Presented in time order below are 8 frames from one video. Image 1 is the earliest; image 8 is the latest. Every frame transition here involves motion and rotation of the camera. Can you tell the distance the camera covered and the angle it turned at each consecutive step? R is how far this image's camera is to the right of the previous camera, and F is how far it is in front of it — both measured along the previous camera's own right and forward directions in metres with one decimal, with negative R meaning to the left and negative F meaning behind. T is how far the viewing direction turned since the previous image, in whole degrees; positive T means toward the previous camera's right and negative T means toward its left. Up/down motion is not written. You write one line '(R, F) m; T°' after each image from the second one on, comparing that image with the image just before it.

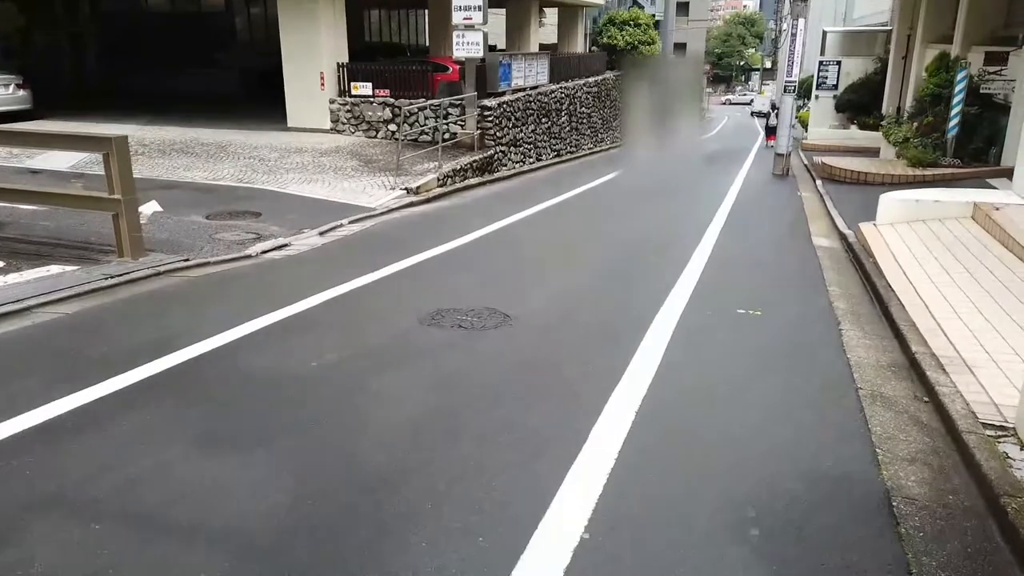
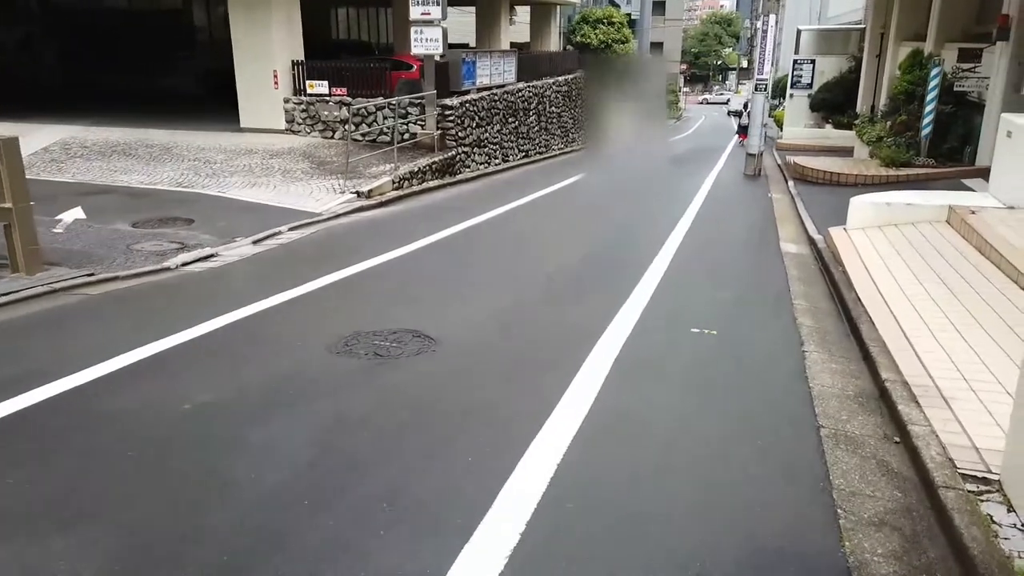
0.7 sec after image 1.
(+0.2, +0.4) m; +1°
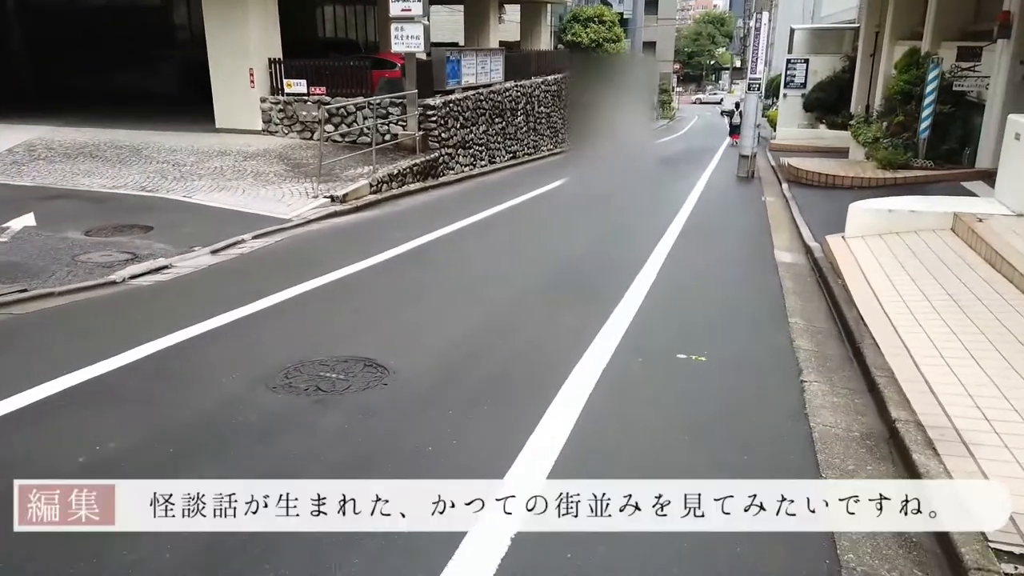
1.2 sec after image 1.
(+0.1, +0.3) m; 0°
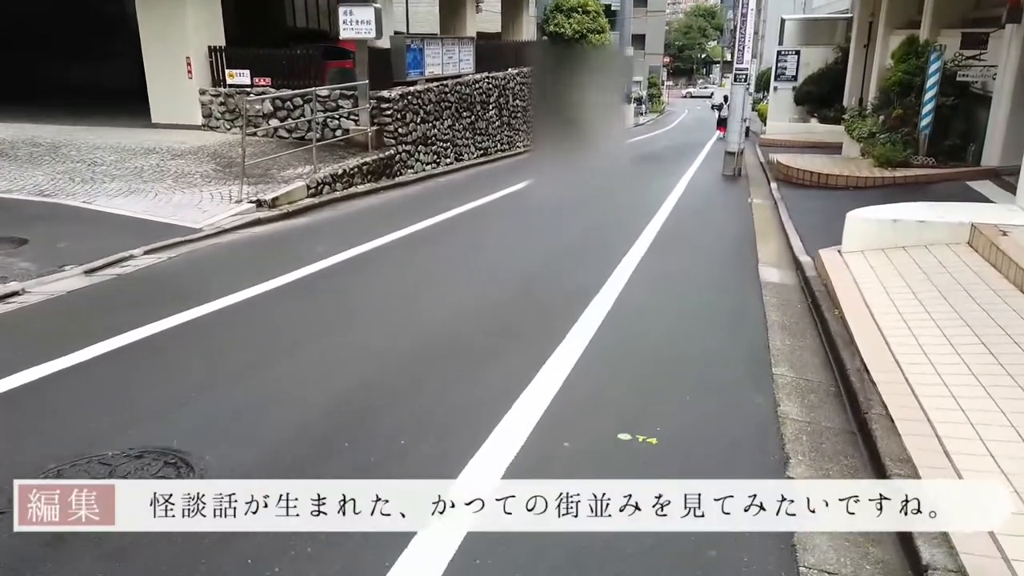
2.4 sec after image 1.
(+0.3, +0.8) m; +1°
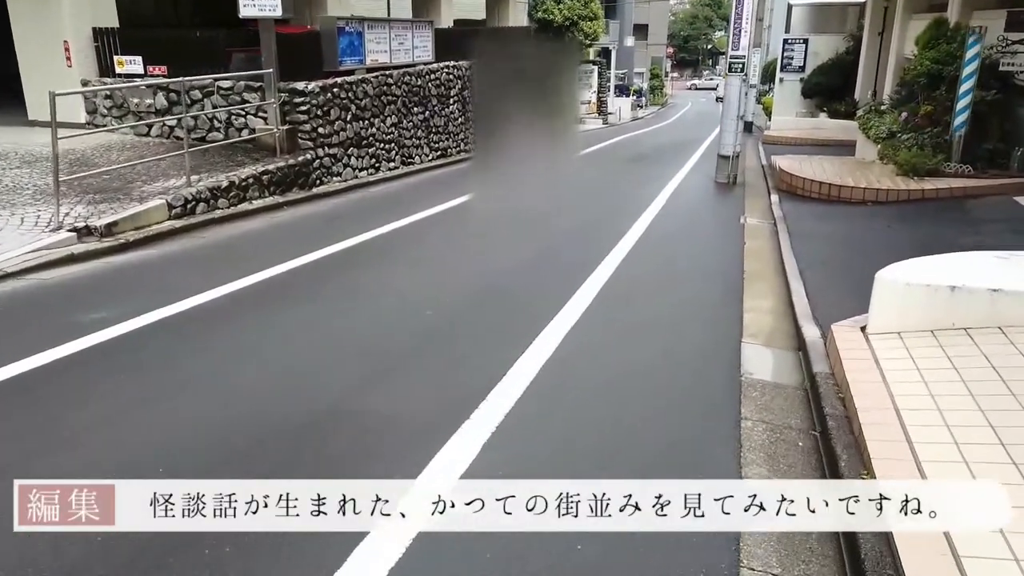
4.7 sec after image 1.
(+0.6, +1.4) m; 0°
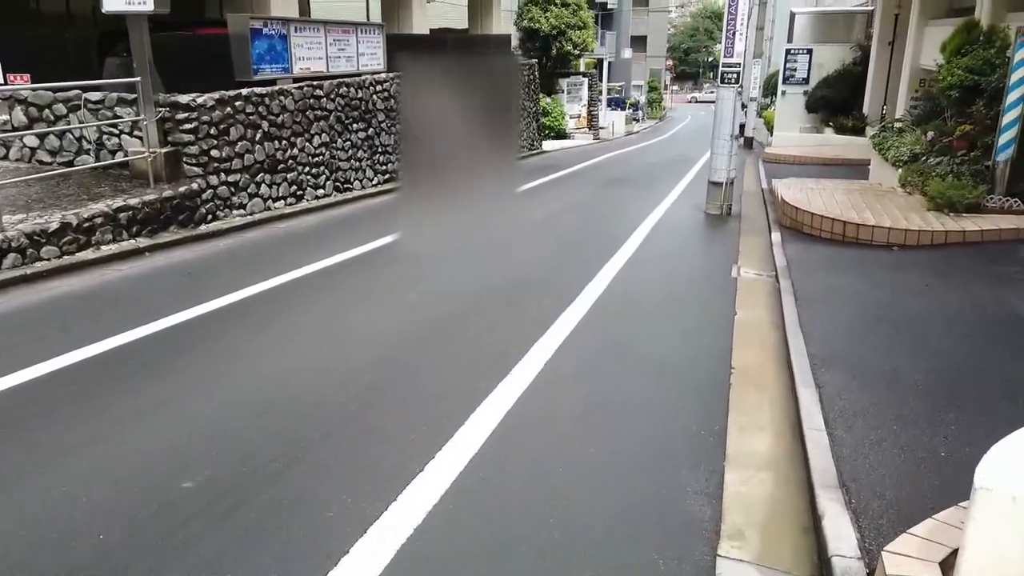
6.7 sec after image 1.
(+0.5, +1.3) m; 0°
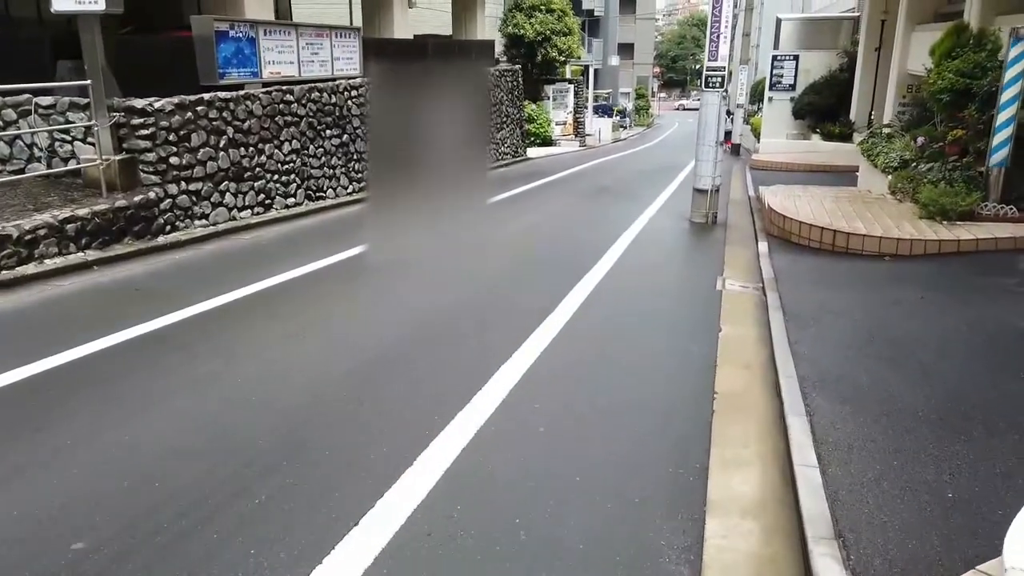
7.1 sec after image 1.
(+0.1, +0.3) m; +1°
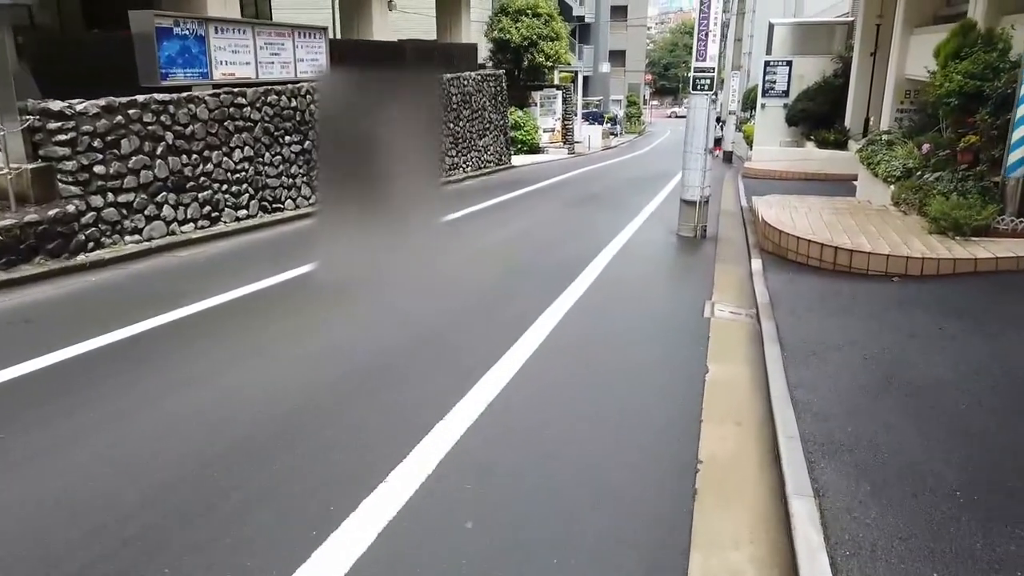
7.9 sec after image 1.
(+0.2, +0.5) m; 0°
